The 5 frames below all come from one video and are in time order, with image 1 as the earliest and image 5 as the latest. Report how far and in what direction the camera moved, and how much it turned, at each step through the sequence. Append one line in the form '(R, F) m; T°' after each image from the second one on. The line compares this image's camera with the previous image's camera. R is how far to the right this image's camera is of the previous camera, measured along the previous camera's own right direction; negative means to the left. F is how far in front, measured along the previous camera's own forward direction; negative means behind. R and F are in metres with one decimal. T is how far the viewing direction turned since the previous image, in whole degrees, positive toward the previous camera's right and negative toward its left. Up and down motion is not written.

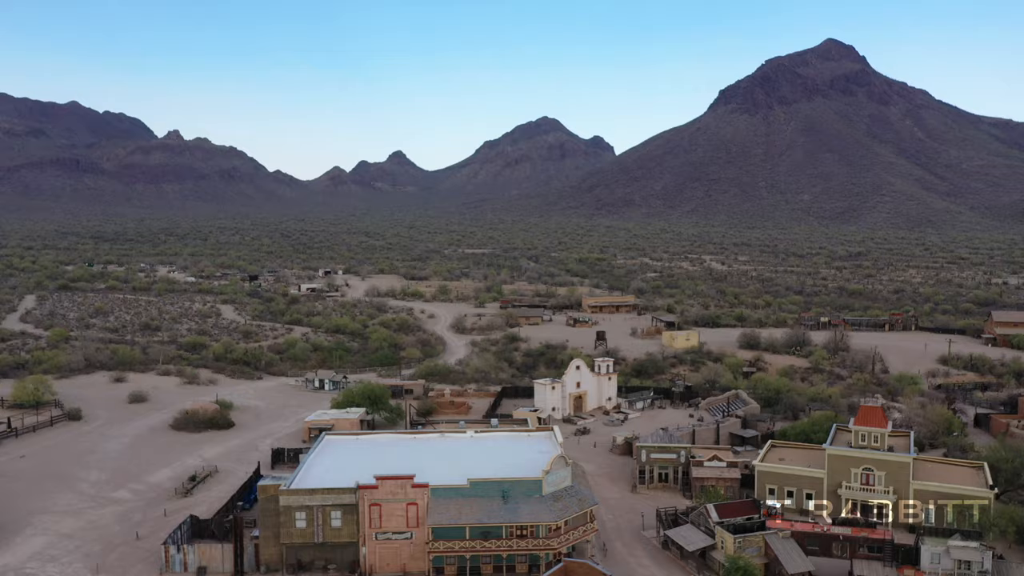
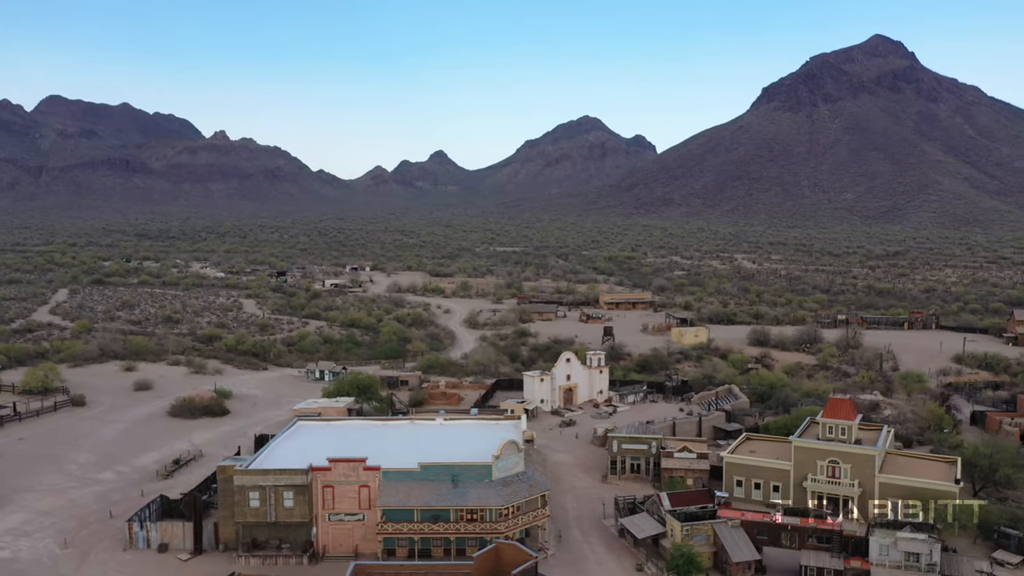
(+2.4, -0.2) m; -3°
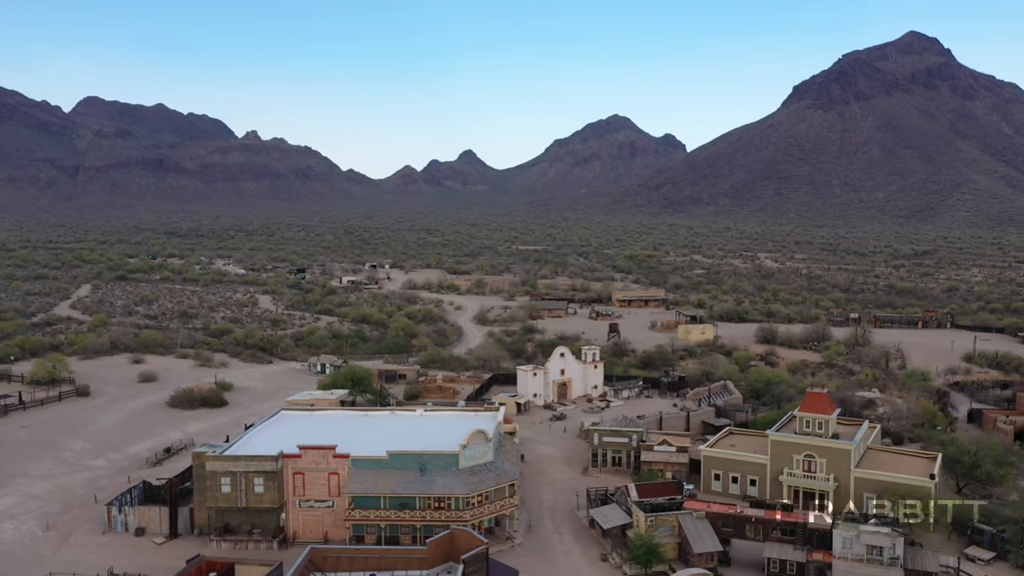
(+1.7, -0.2) m; -2°
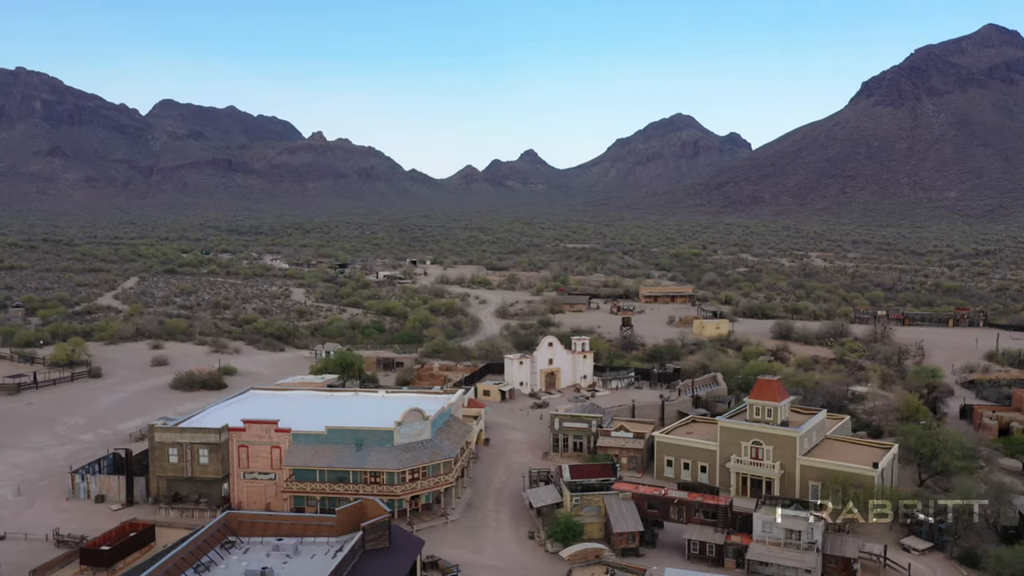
(+3.5, -0.3) m; -4°
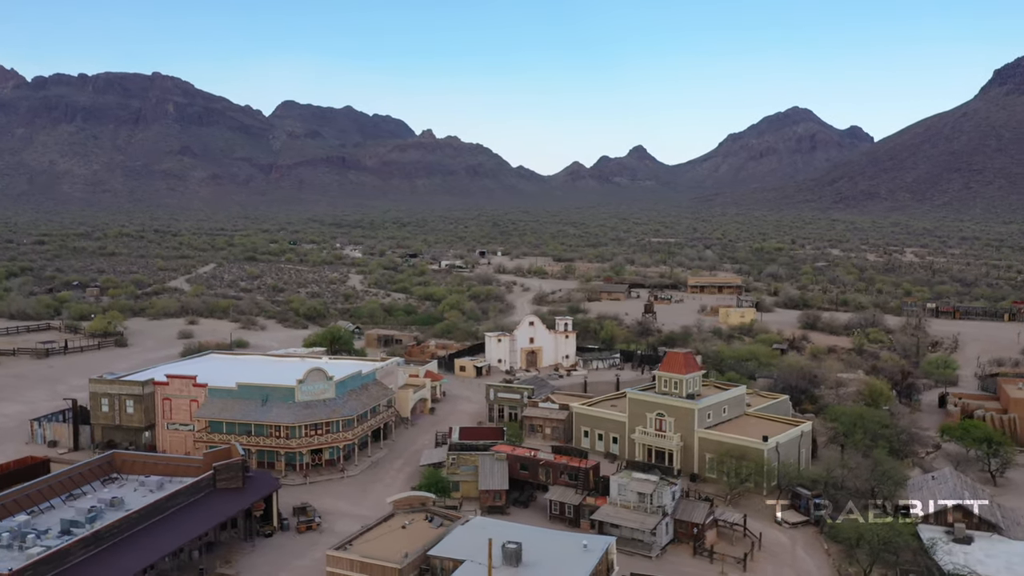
(+6.2, -0.4) m; -8°
